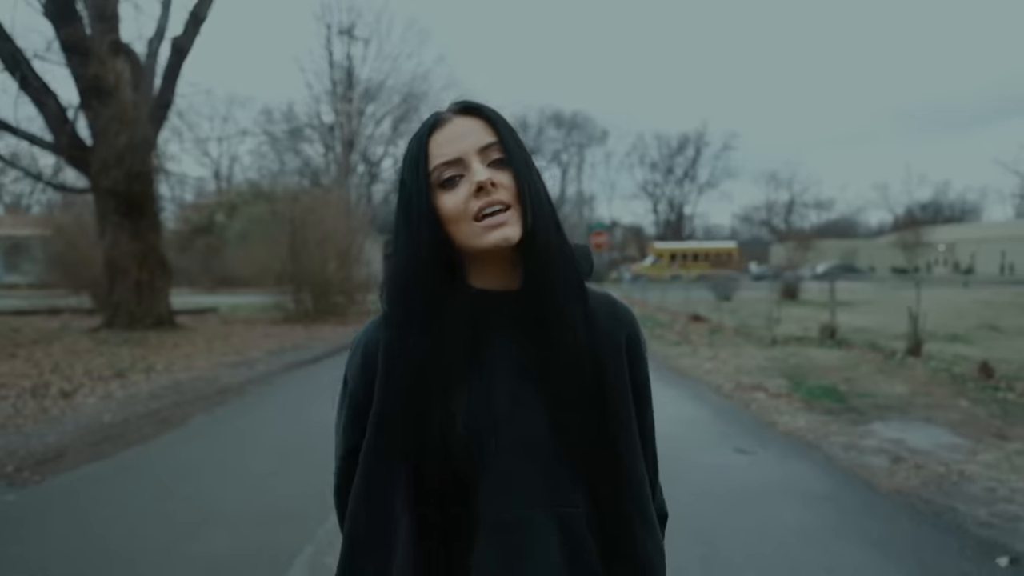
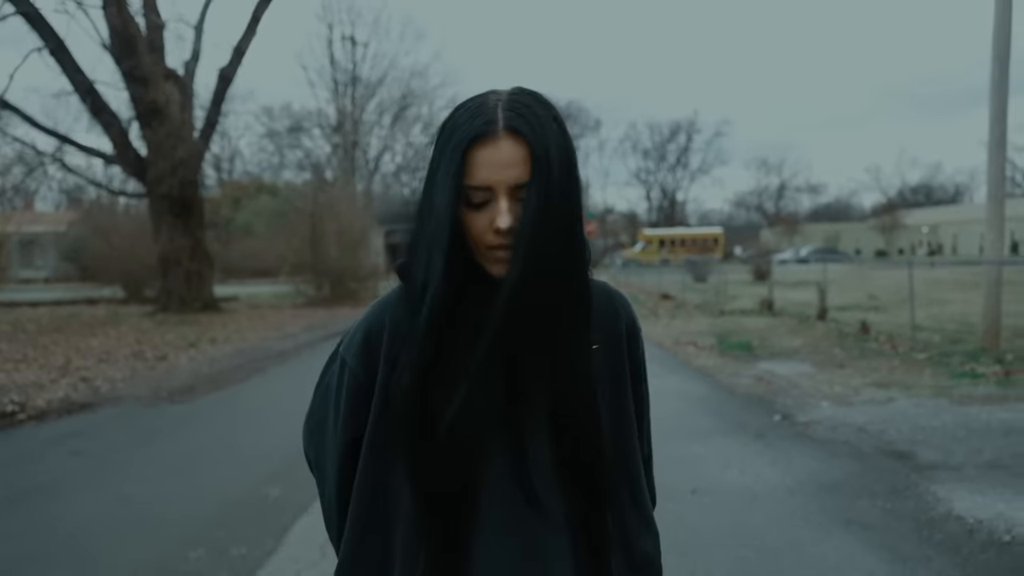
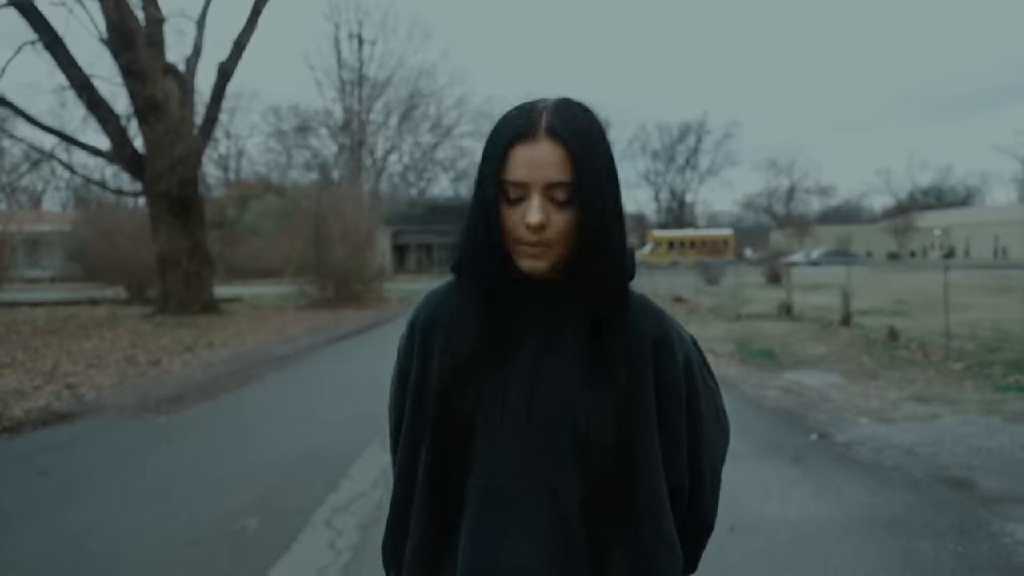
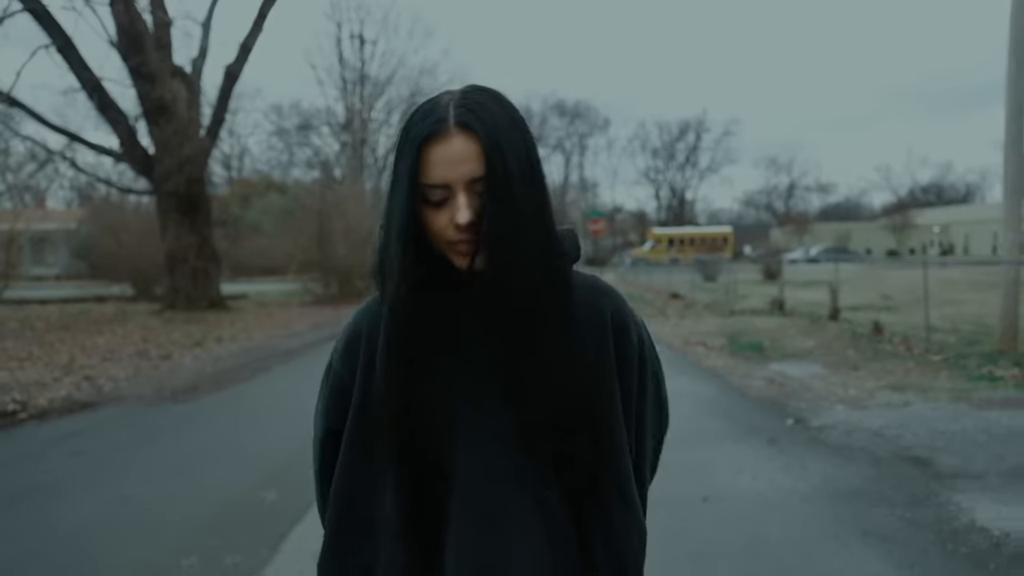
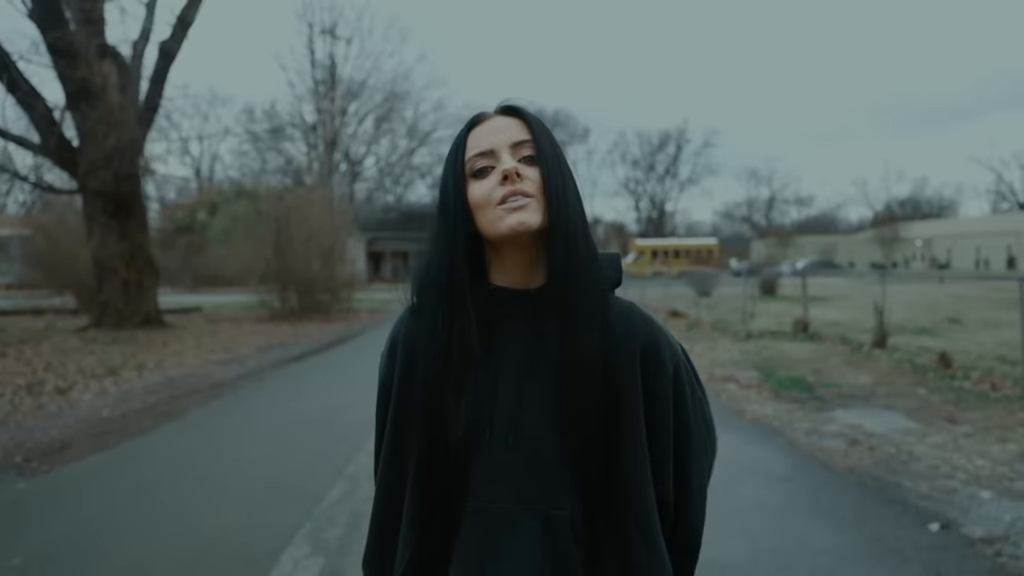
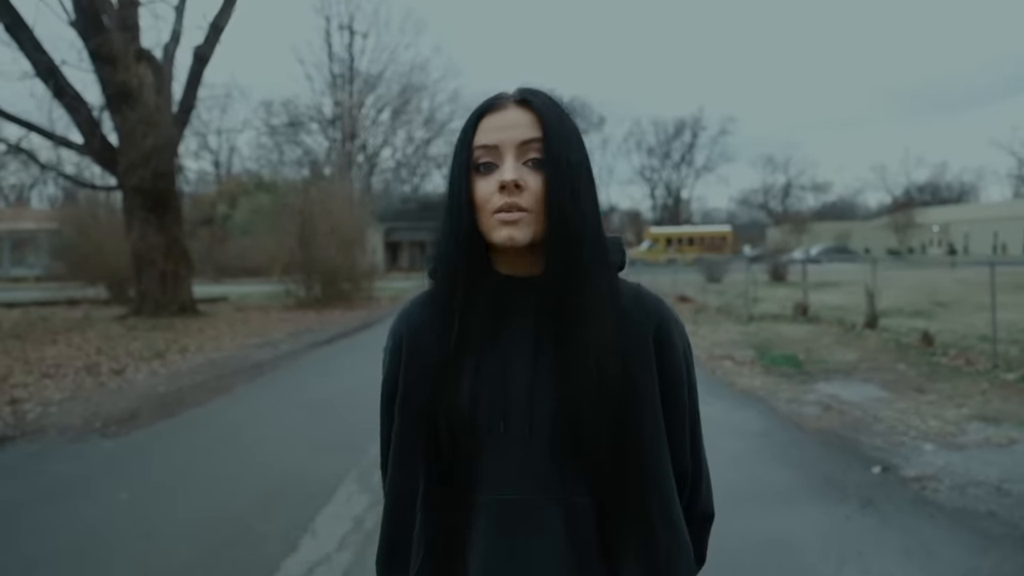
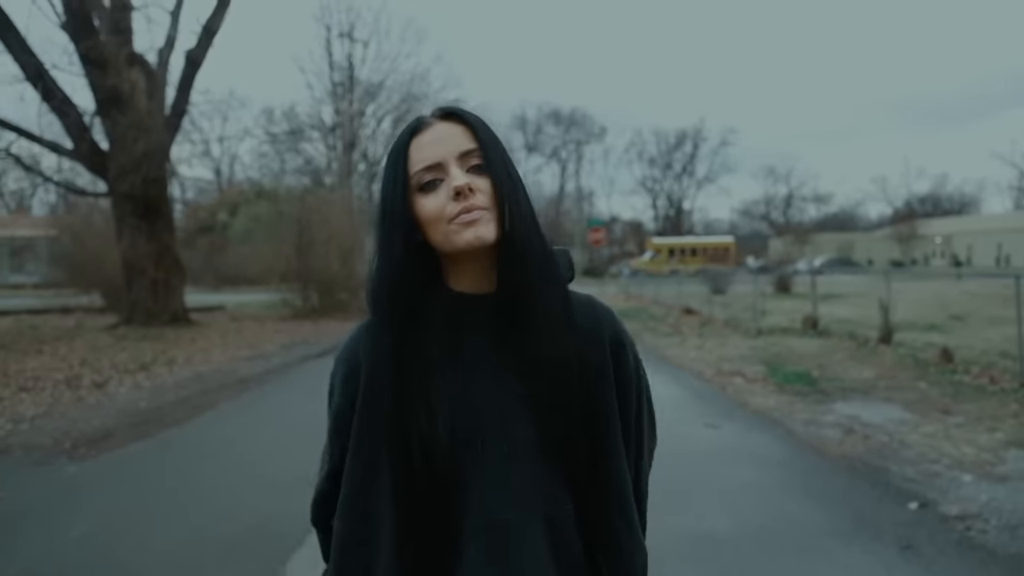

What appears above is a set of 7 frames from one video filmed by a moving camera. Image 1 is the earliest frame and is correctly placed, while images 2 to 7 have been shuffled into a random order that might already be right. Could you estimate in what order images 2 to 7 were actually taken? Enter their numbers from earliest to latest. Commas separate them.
5, 7, 6, 3, 4, 2
